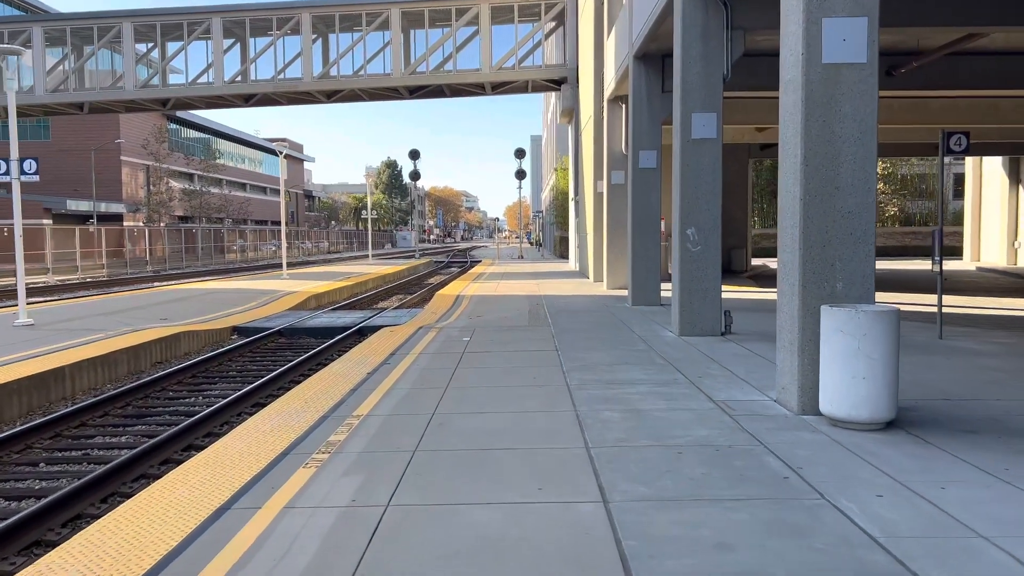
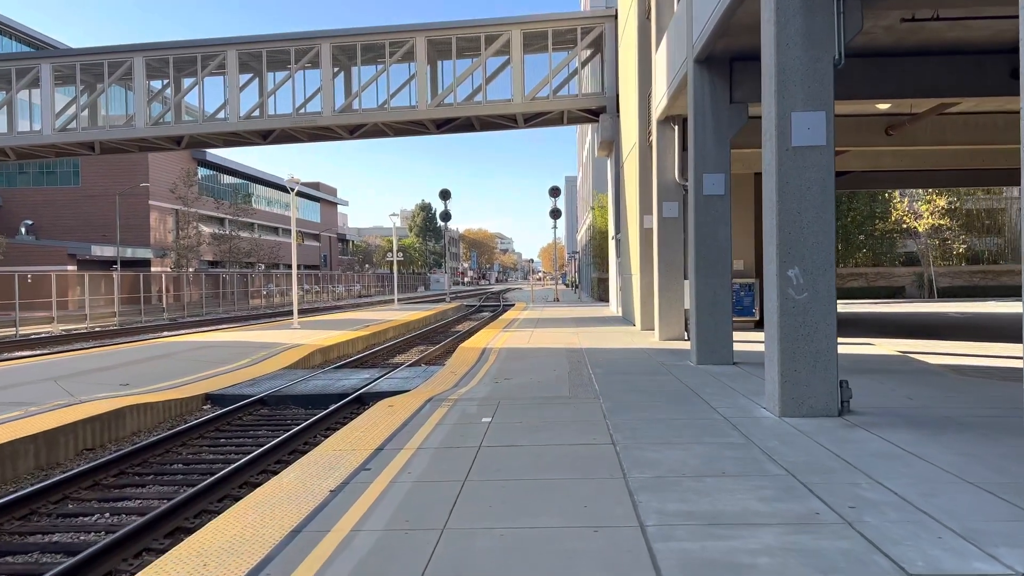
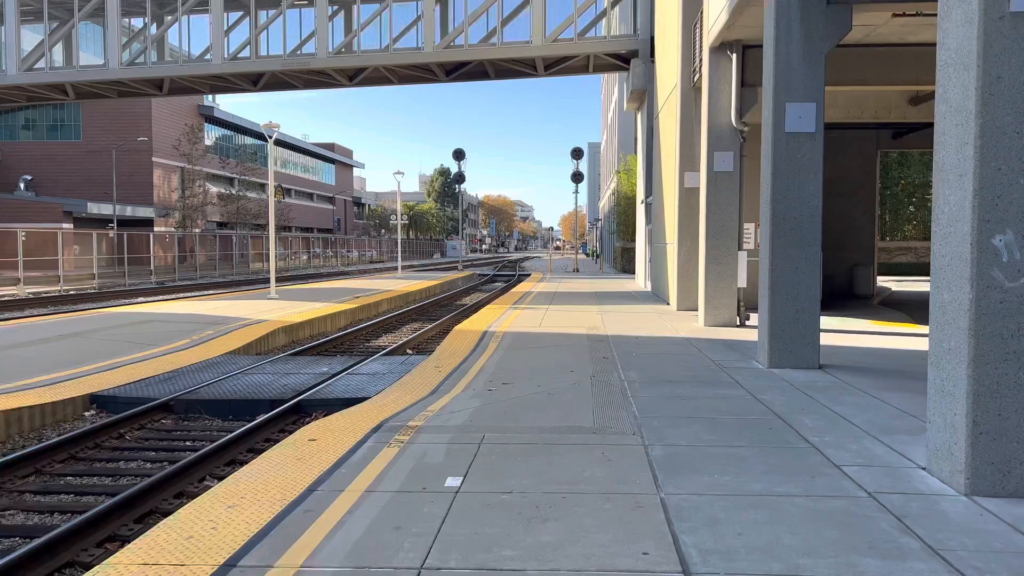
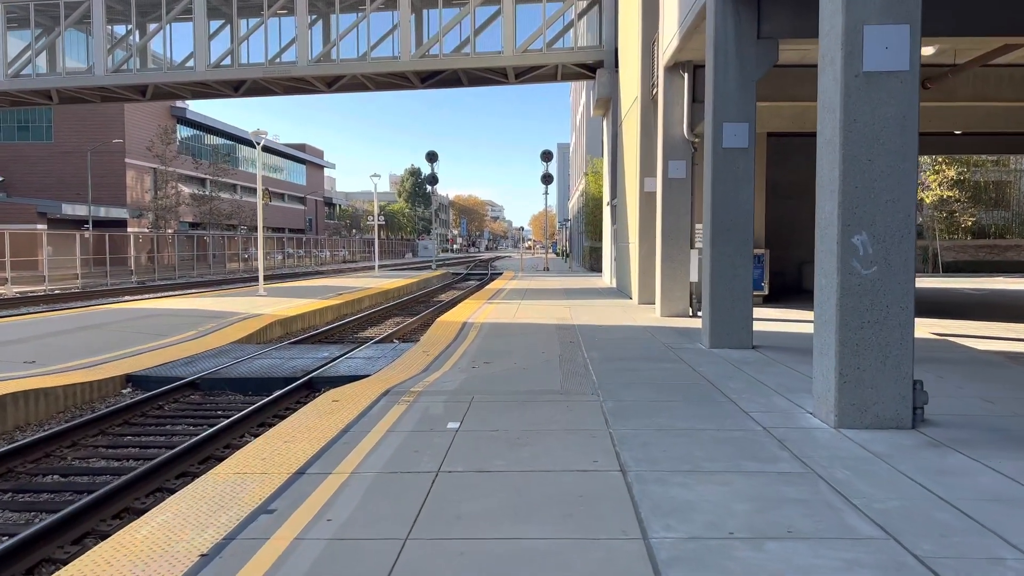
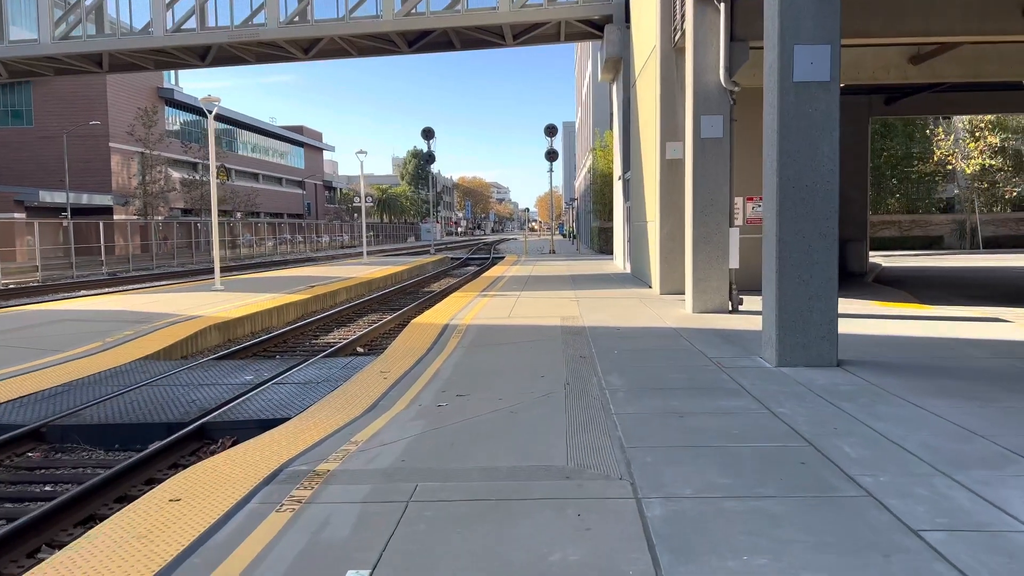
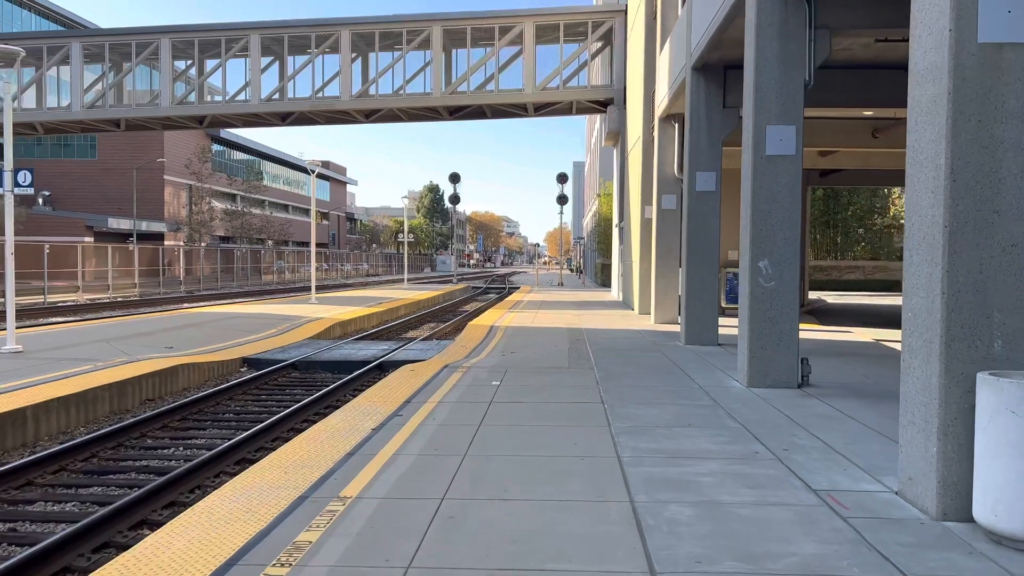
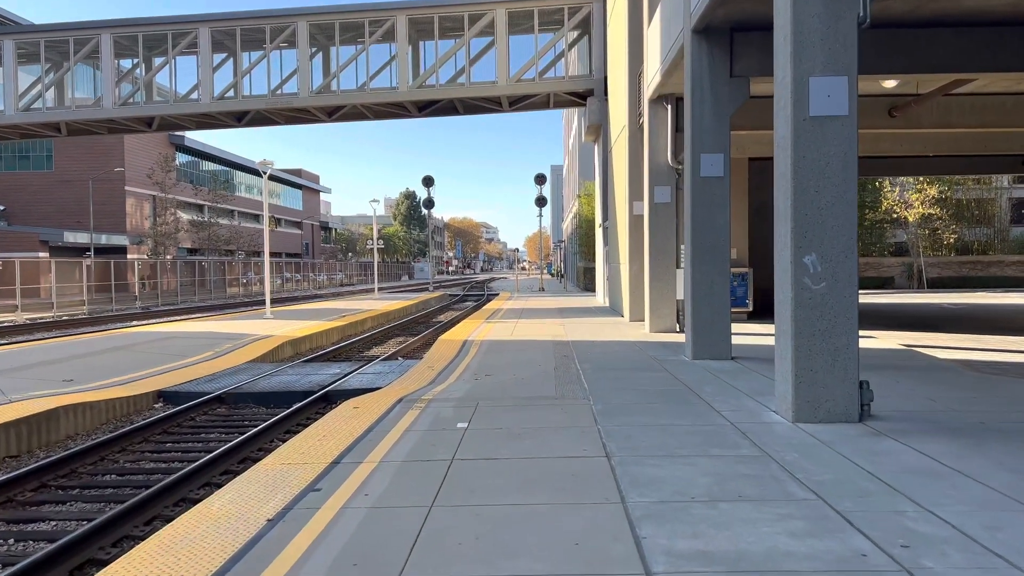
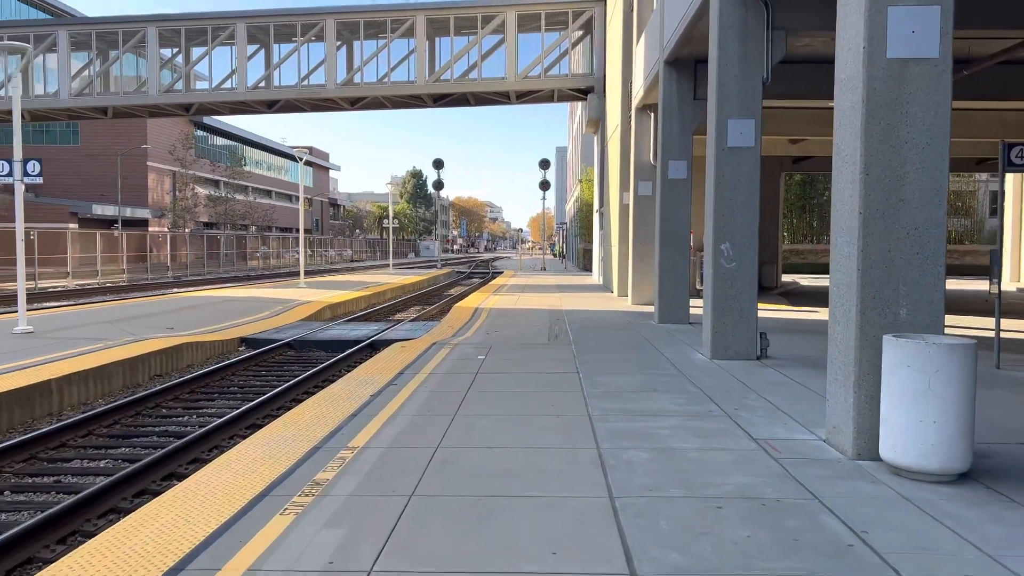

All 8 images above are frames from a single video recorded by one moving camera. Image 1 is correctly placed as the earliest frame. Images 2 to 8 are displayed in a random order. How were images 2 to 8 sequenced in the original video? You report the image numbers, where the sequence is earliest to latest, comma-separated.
8, 6, 2, 7, 4, 3, 5
